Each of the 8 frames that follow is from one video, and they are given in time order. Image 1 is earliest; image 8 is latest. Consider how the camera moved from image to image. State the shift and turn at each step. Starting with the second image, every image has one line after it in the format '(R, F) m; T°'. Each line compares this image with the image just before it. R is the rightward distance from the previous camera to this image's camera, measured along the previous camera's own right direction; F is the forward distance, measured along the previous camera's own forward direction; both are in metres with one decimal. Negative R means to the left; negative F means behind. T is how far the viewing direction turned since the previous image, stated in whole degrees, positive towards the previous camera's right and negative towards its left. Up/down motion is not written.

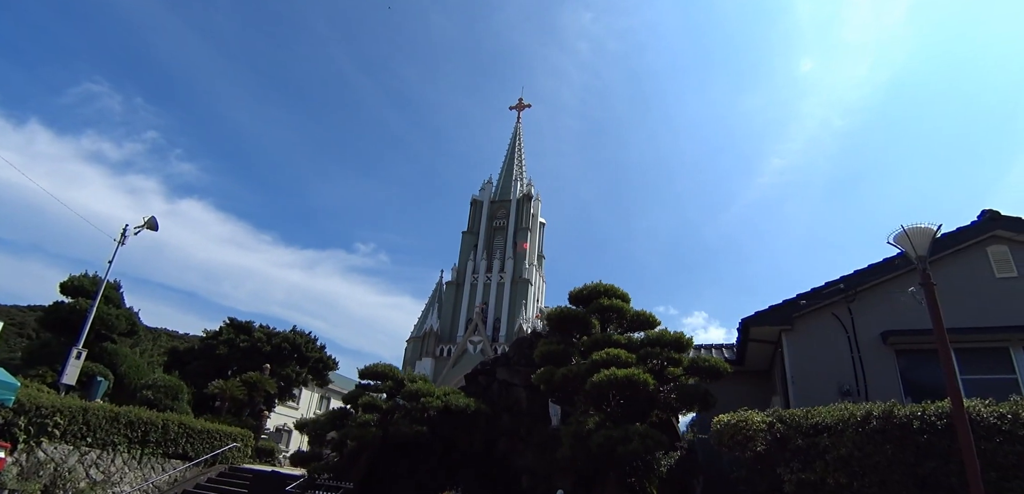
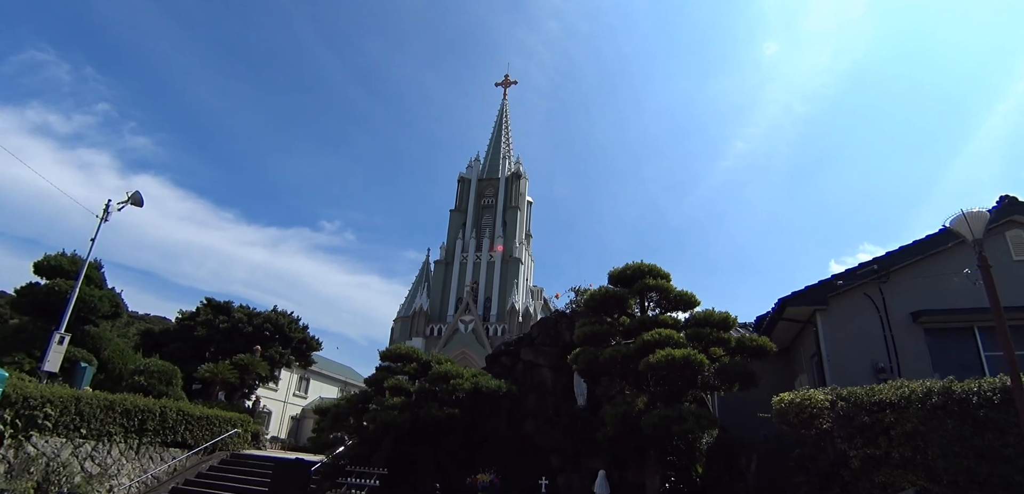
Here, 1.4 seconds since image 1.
(-1.6, +0.4) m; +4°
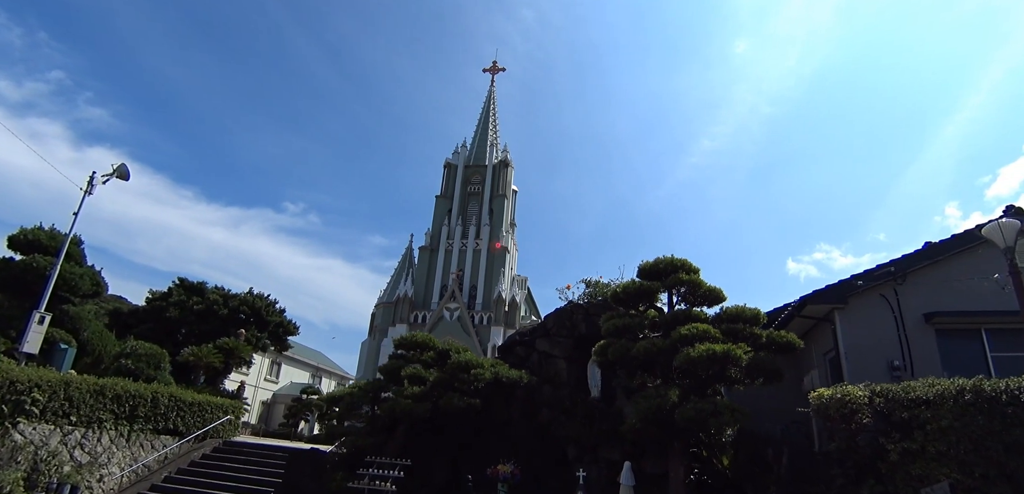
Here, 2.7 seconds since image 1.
(-1.4, +0.2) m; +4°
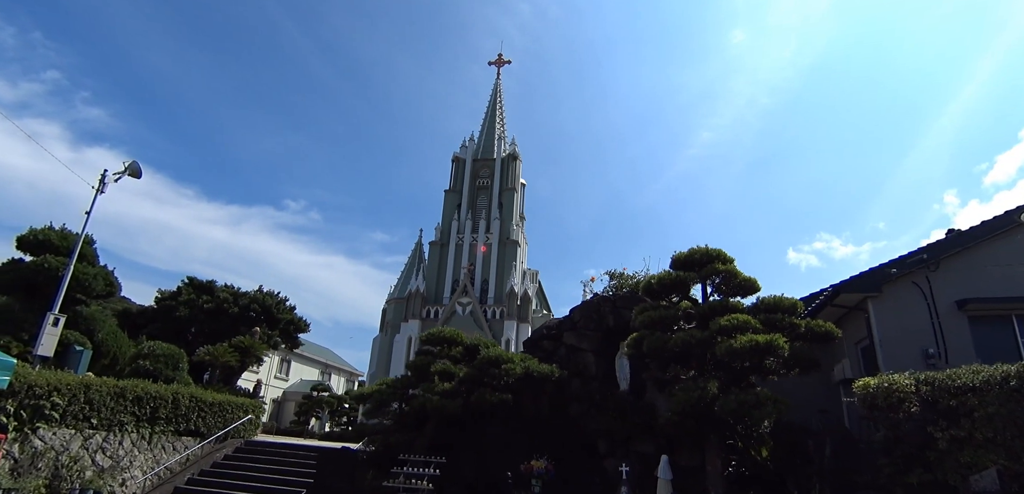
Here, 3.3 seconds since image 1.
(-0.7, +0.2) m; 0°
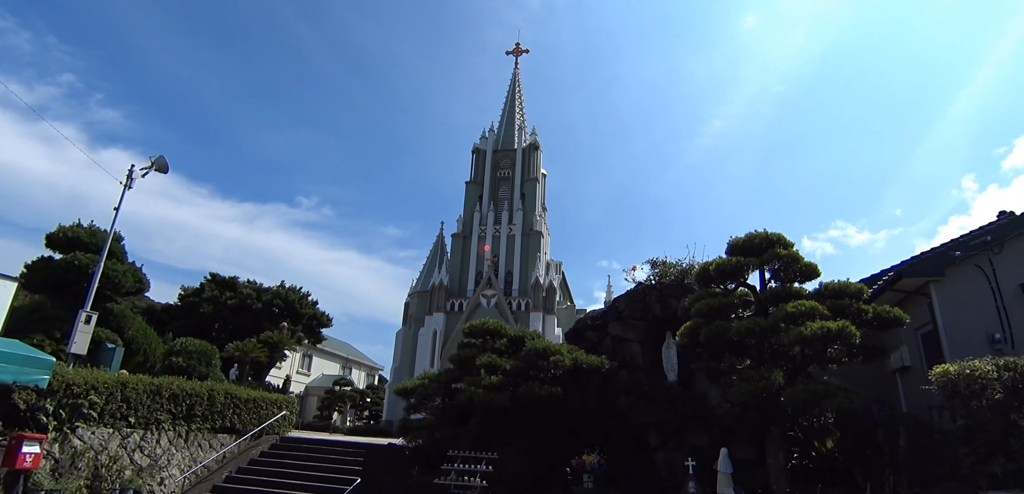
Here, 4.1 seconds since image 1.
(-0.8, +0.4) m; -1°
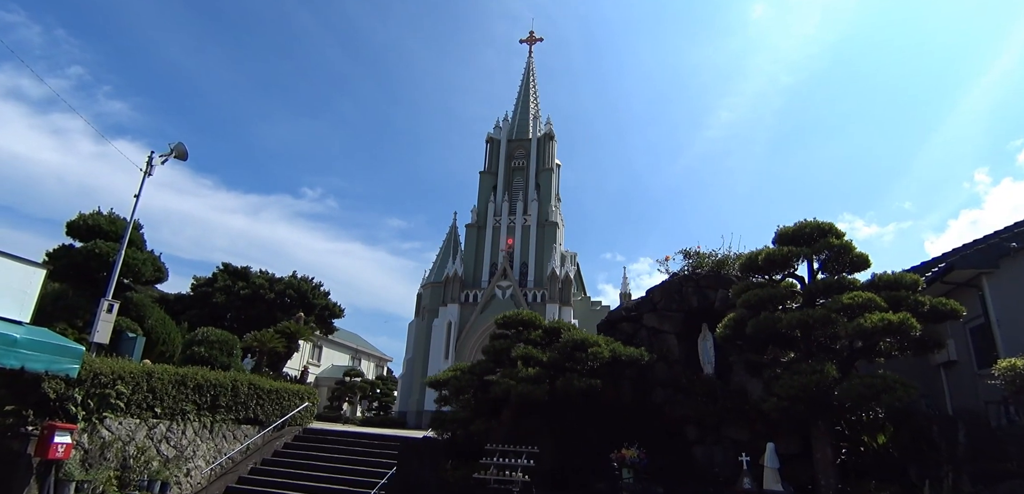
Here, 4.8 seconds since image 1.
(-0.8, +0.3) m; 0°
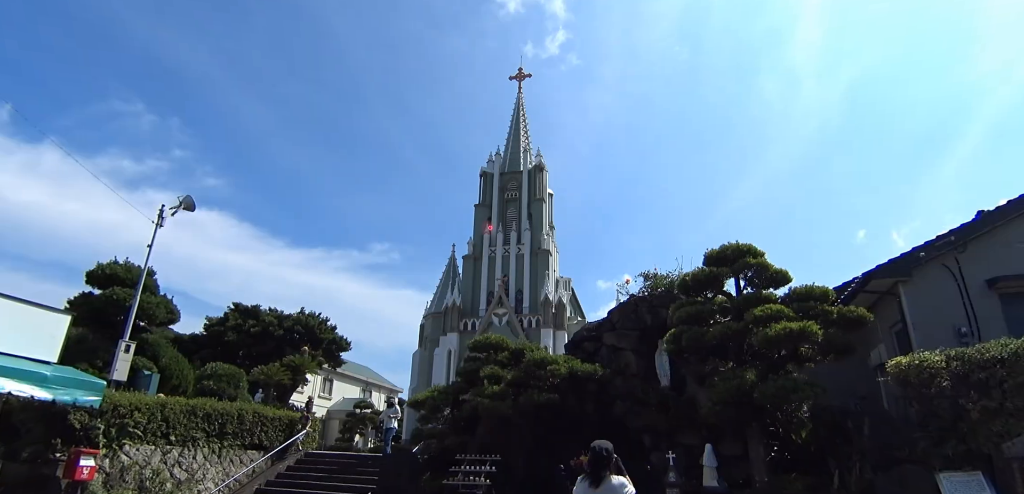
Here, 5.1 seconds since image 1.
(+1.3, -1.5) m; -1°
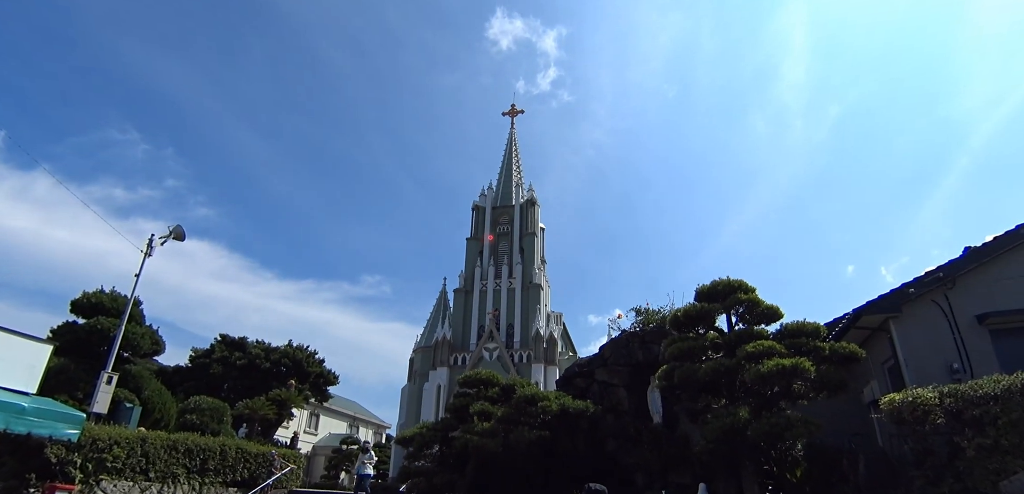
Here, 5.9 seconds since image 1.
(0.0, 0.0) m; +1°
